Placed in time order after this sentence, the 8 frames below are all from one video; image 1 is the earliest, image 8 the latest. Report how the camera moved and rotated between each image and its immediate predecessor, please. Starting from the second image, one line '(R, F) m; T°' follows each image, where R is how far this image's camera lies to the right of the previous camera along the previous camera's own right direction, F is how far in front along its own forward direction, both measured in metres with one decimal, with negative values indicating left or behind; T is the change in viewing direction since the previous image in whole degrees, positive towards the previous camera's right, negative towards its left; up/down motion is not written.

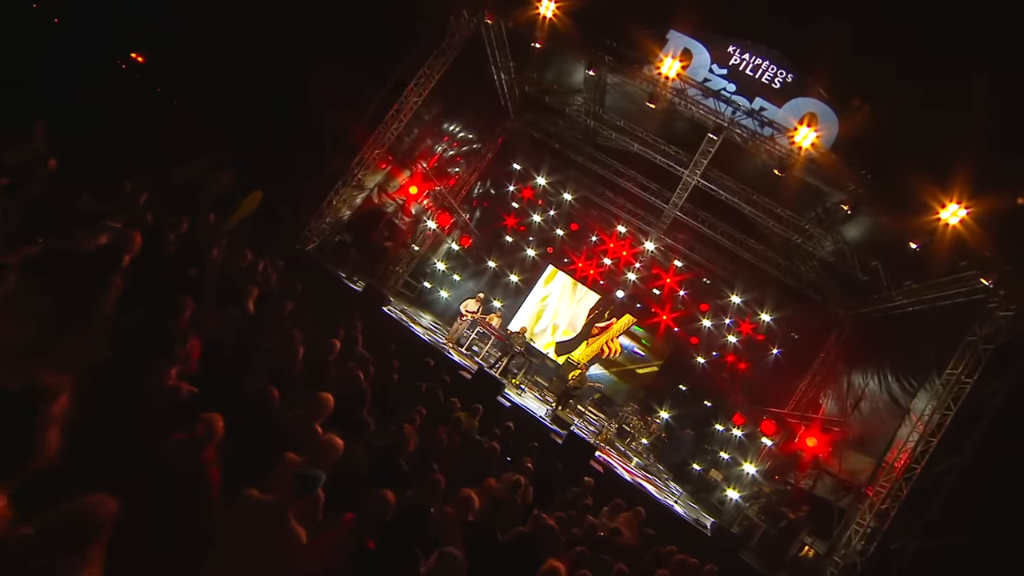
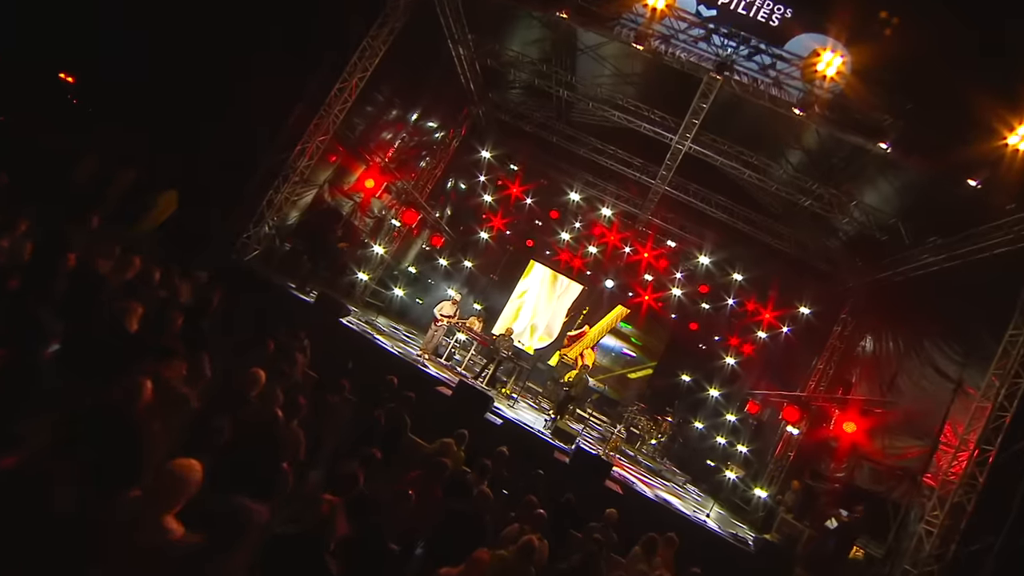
(0.0, +1.7) m; +2°
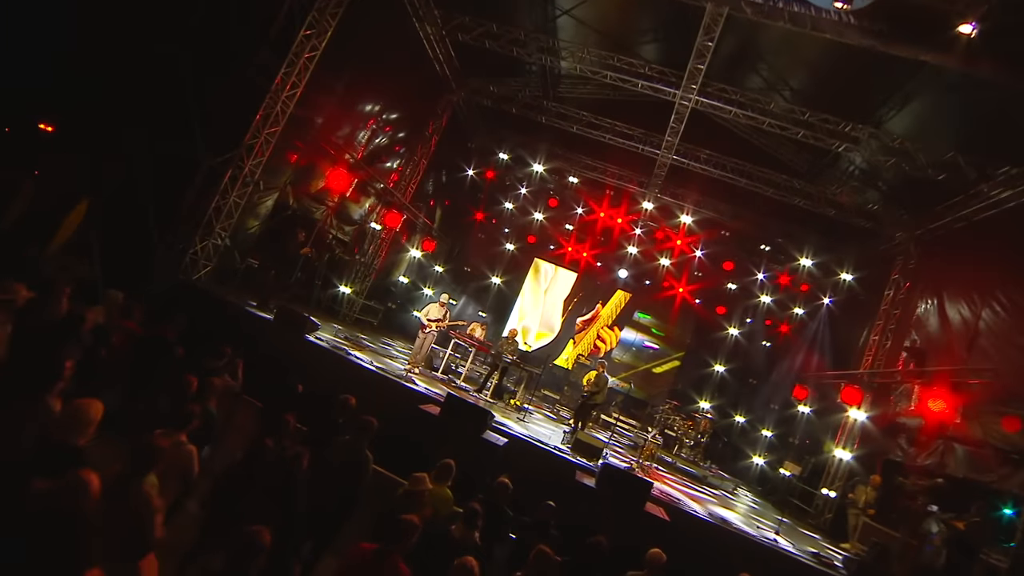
(+0.3, +1.7) m; -1°
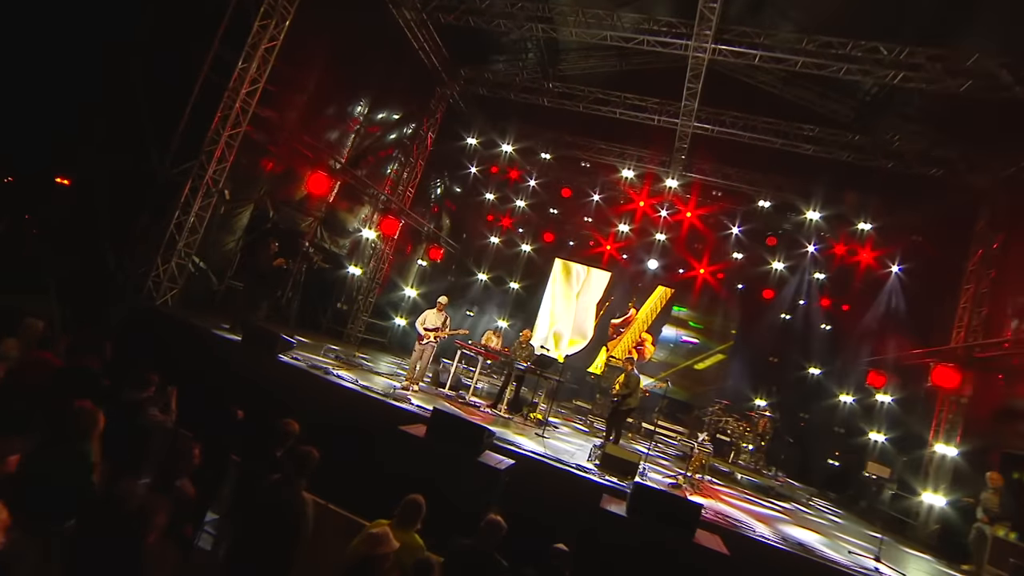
(+0.5, +1.4) m; -4°
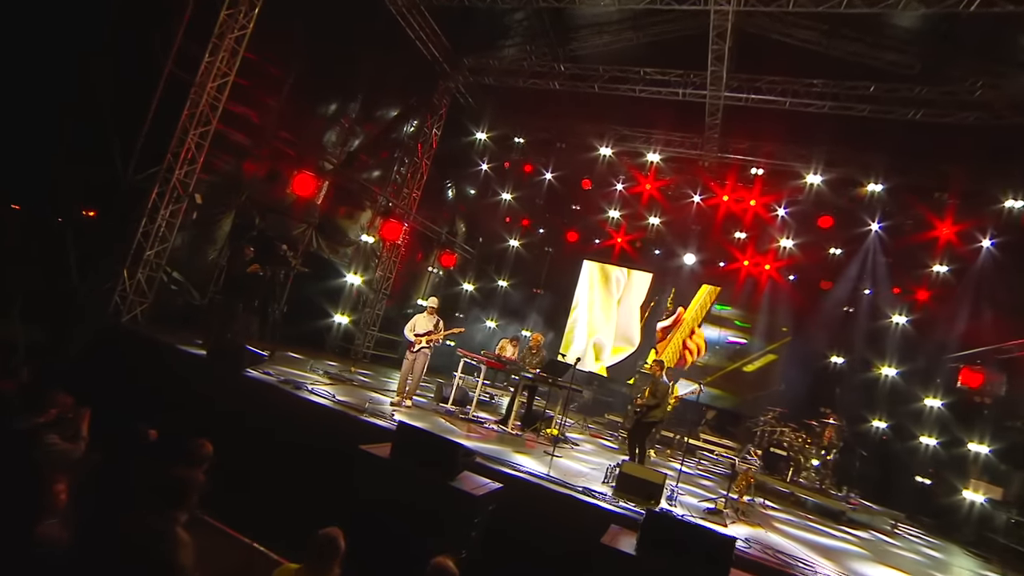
(+0.6, +1.2) m; -5°
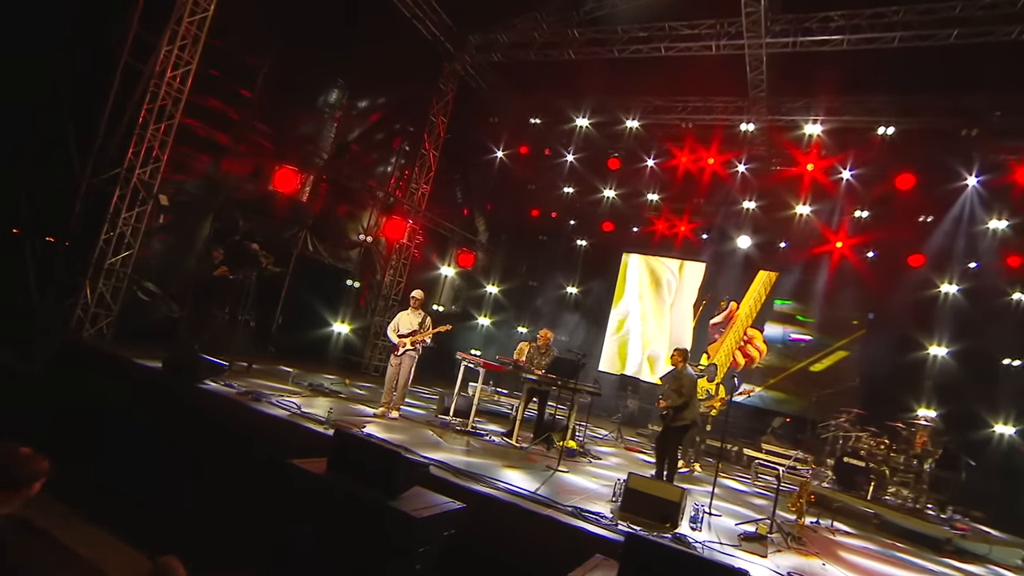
(+0.8, +1.3) m; -7°
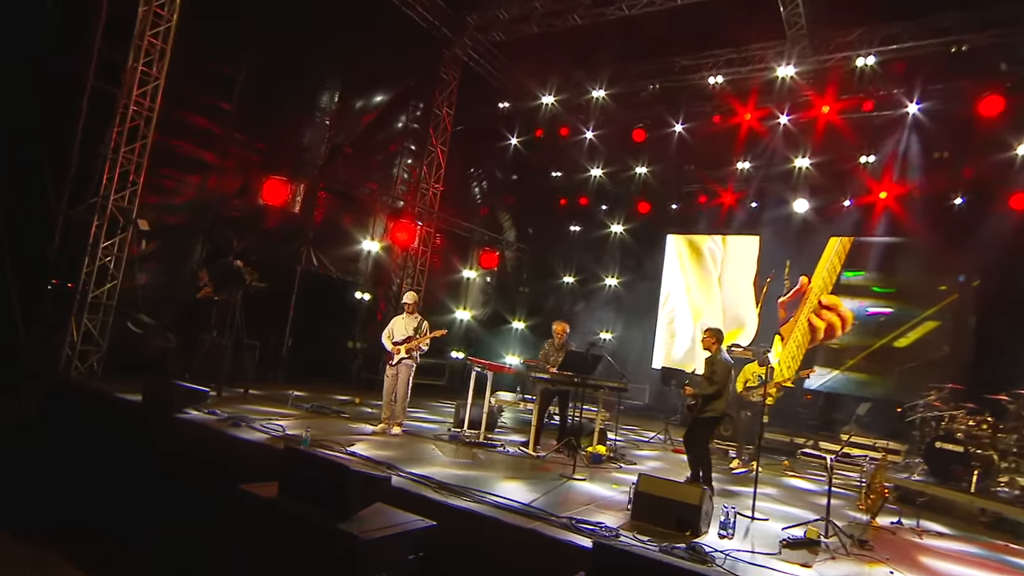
(+0.6, +1.0) m; -6°
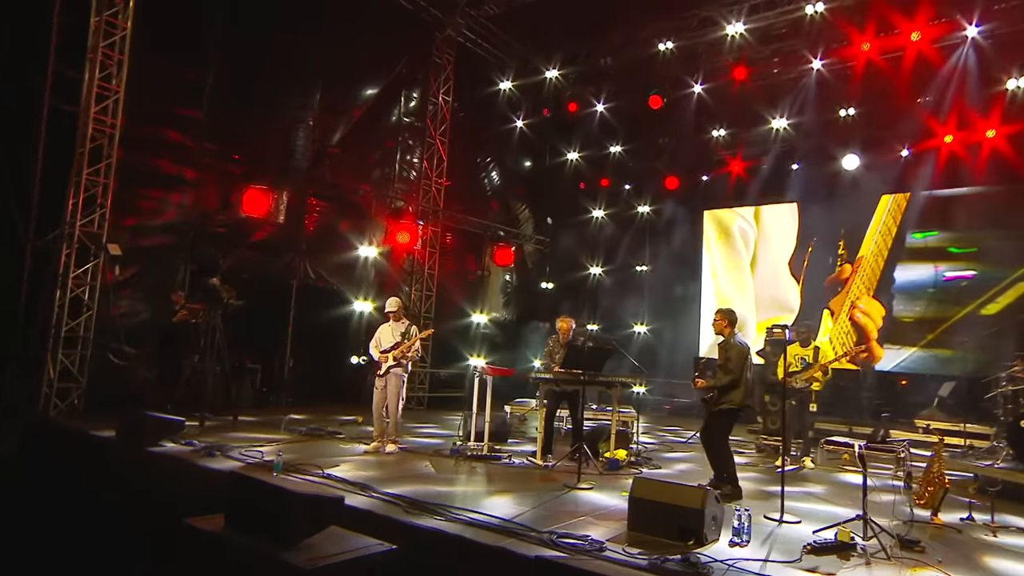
(+0.5, +0.9) m; -5°
